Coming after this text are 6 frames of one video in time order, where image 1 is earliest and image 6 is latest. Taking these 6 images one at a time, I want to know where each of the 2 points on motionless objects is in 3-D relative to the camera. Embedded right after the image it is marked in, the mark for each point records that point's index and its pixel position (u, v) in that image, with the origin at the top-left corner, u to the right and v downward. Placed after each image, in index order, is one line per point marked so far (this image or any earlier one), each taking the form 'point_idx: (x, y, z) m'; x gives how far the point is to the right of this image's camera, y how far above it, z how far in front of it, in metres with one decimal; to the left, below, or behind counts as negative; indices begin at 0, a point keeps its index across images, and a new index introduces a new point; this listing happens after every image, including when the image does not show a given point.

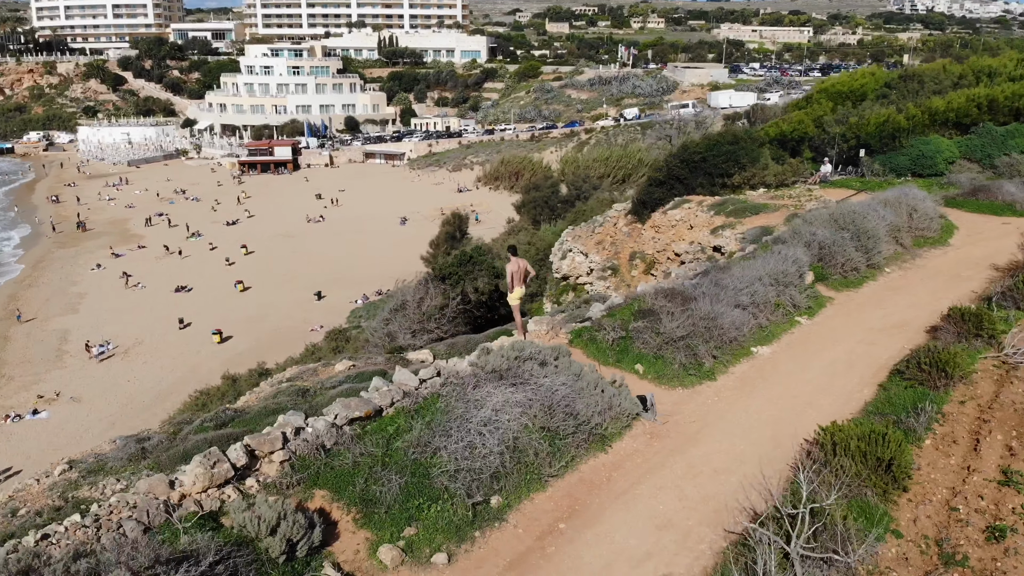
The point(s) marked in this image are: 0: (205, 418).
0: (-3.1, -1.3, +8.2) m
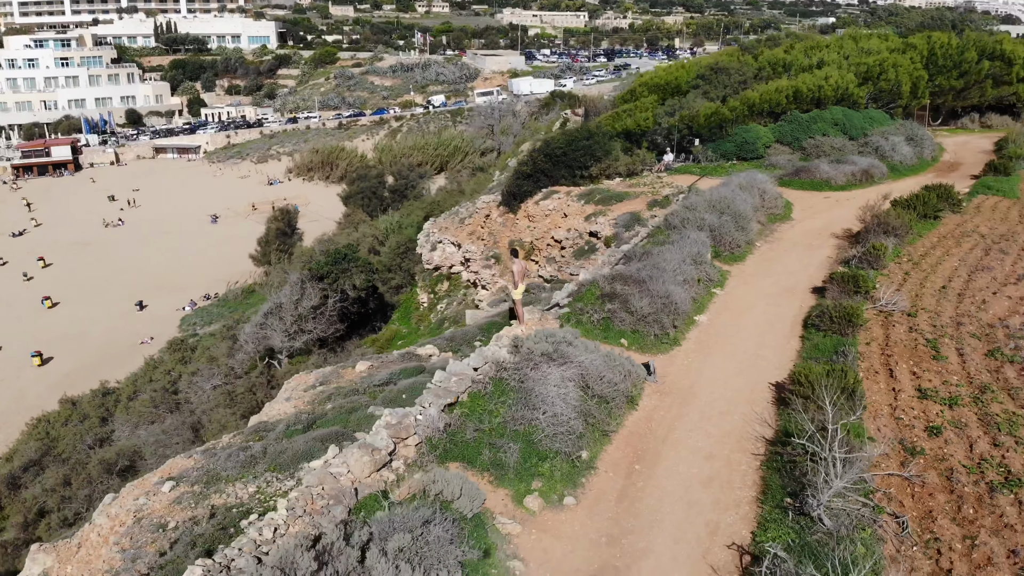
0: (-2.6, -1.5, +9.1) m
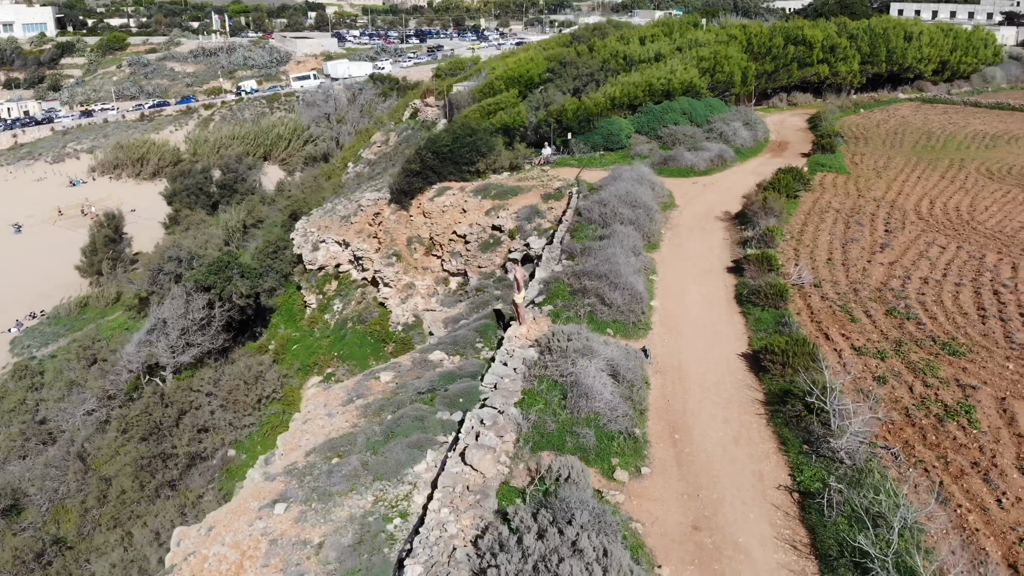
0: (-2.0, -1.8, +10.0) m
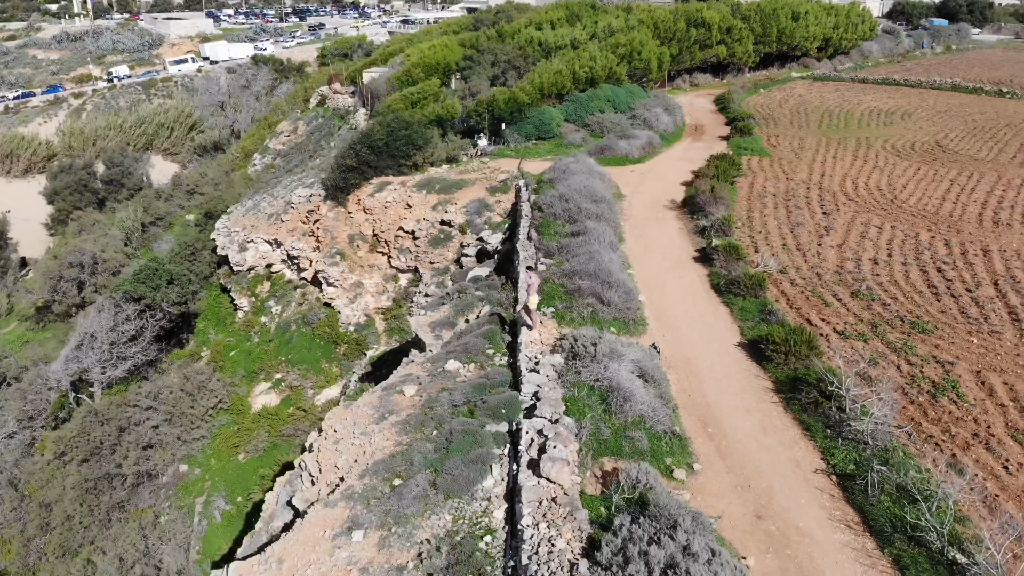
0: (-1.3, -2.1, +10.2) m
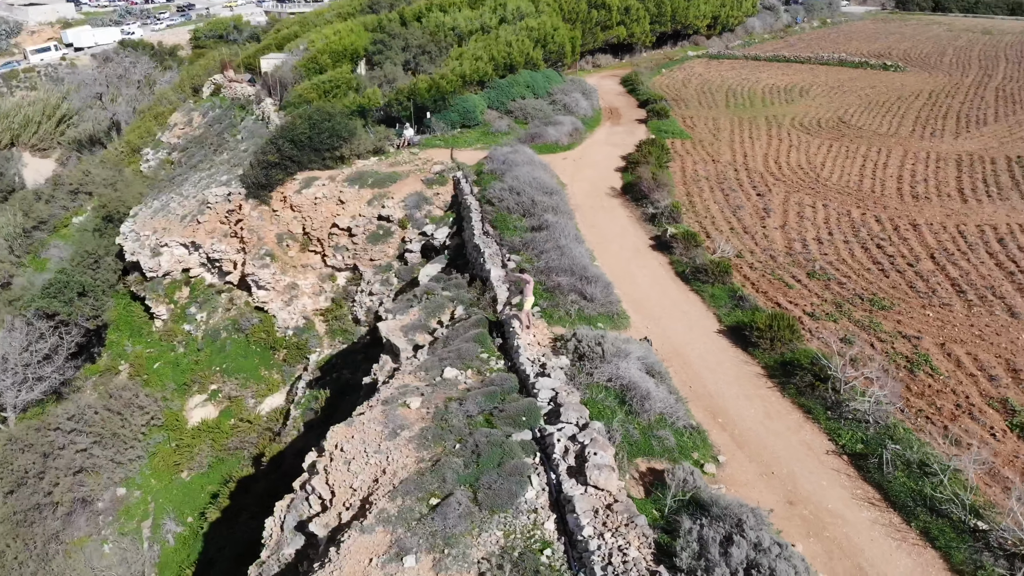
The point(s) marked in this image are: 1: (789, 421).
0: (-1.0, -2.3, +10.1) m
1: (+3.7, -1.8, +11.2) m
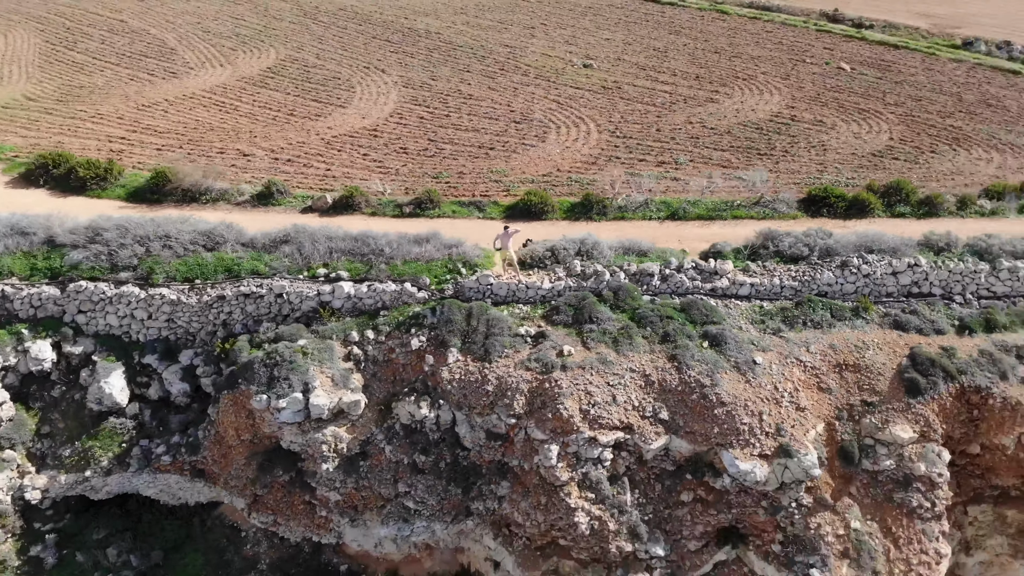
0: (+3.0, -1.0, +14.6) m
1: (+2.6, +1.4, +18.8) m
